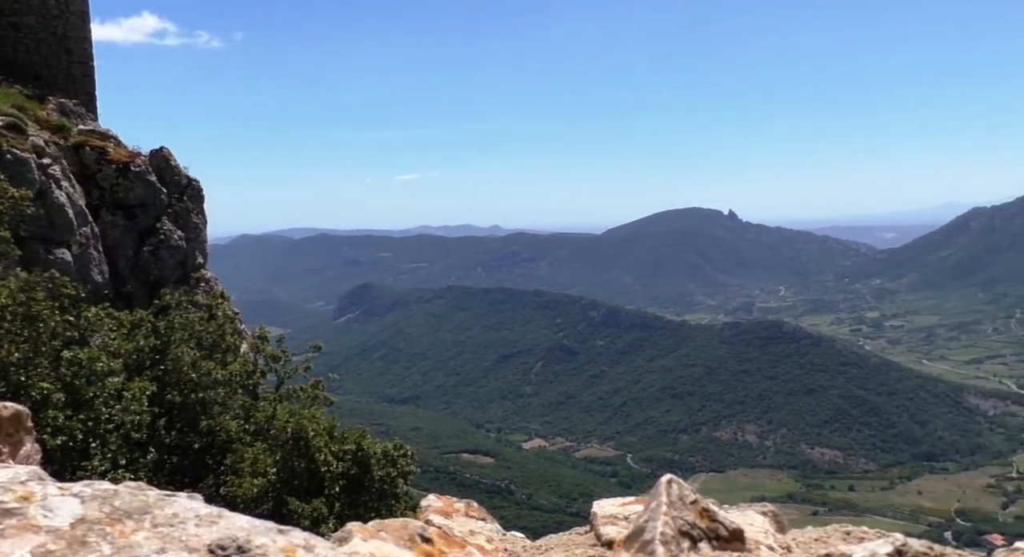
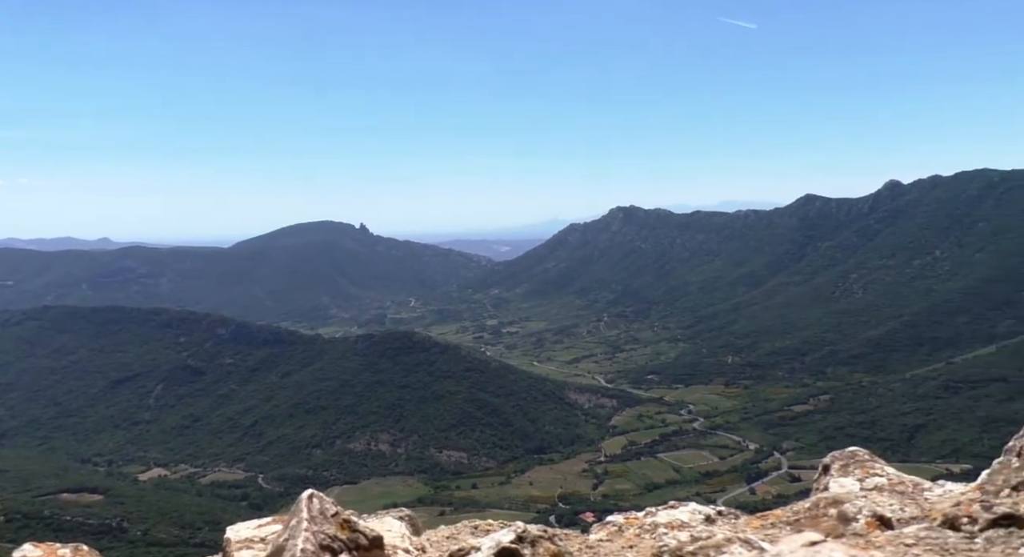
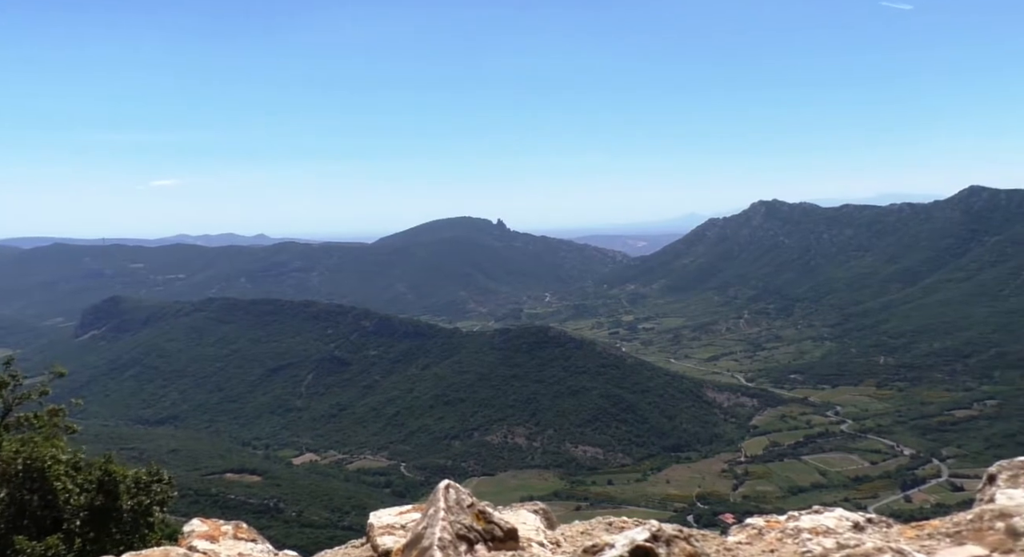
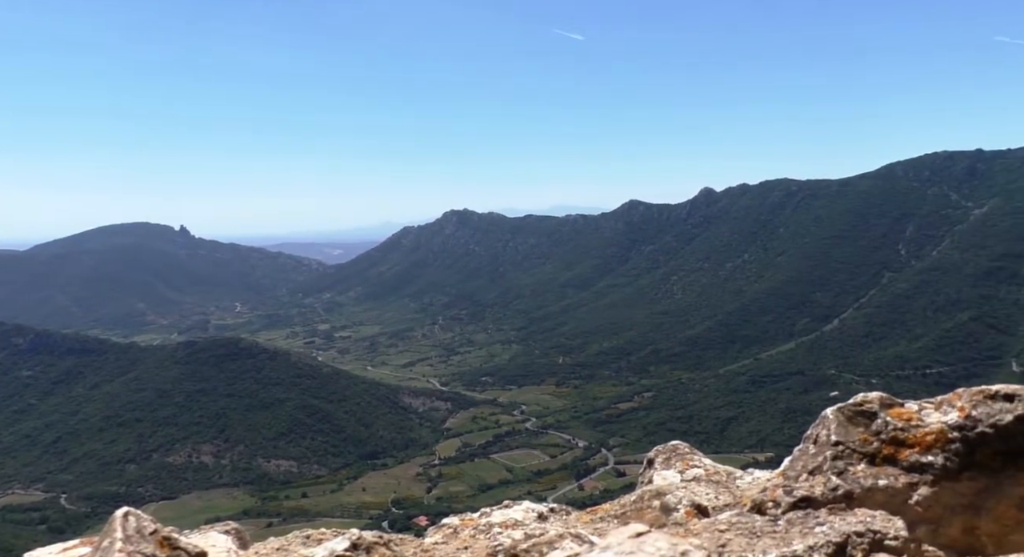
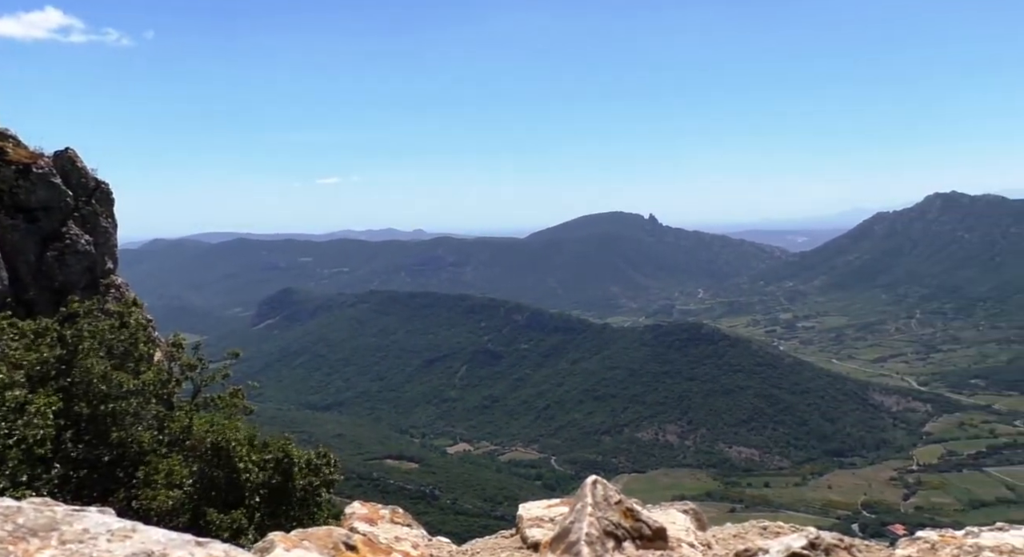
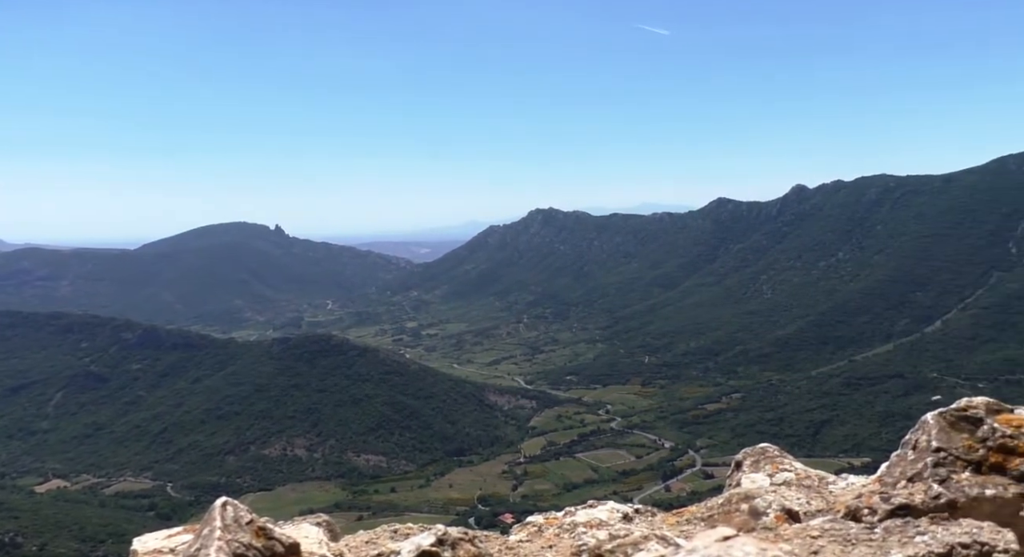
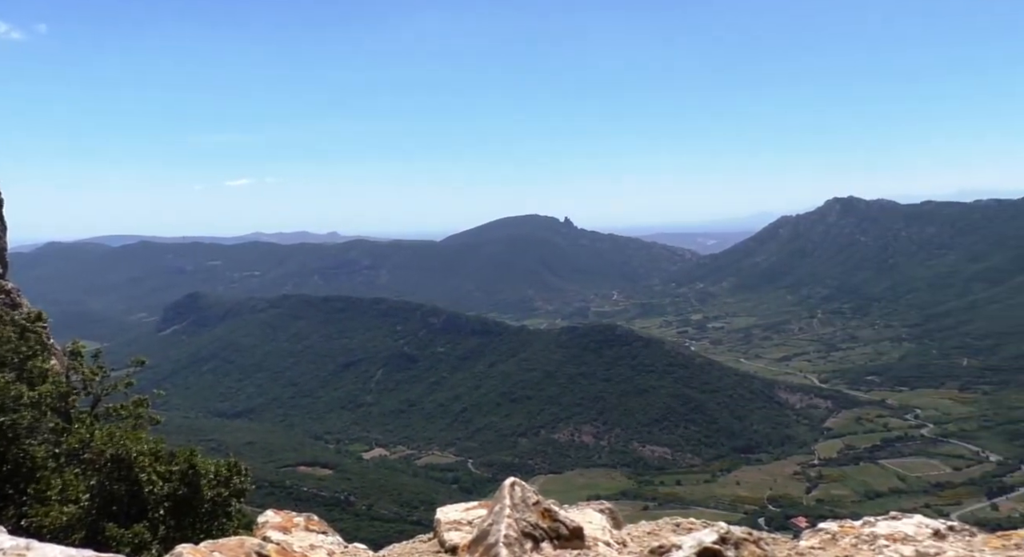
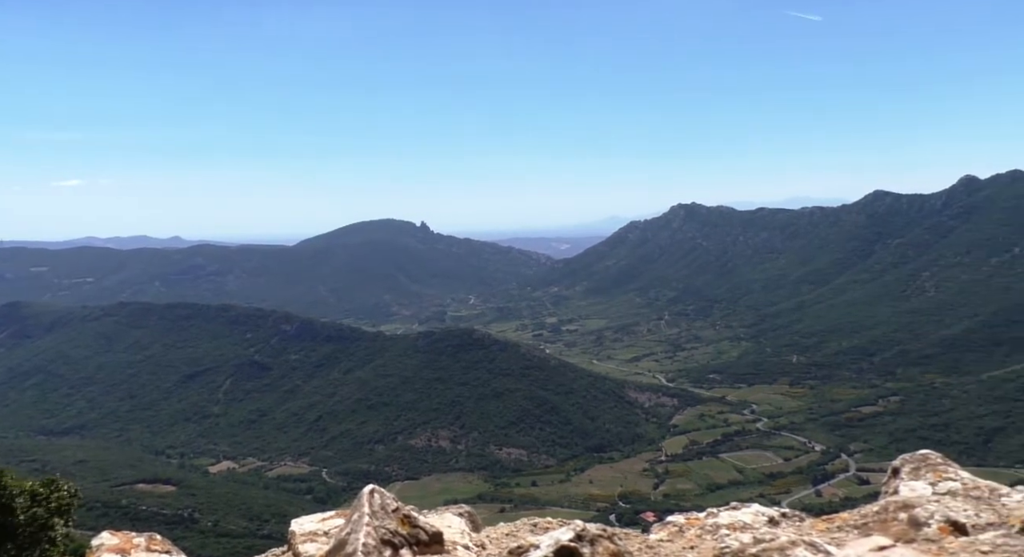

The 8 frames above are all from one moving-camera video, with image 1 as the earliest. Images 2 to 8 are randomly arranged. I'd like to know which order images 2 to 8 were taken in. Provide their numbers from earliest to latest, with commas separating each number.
5, 7, 3, 8, 2, 6, 4
